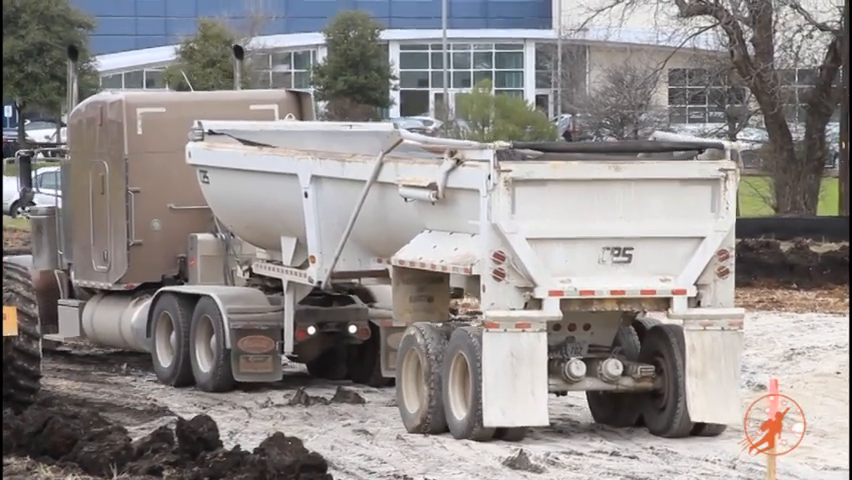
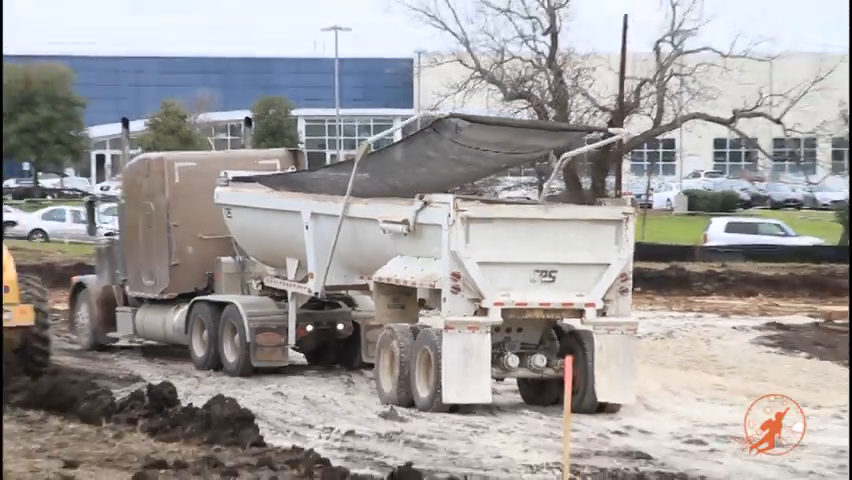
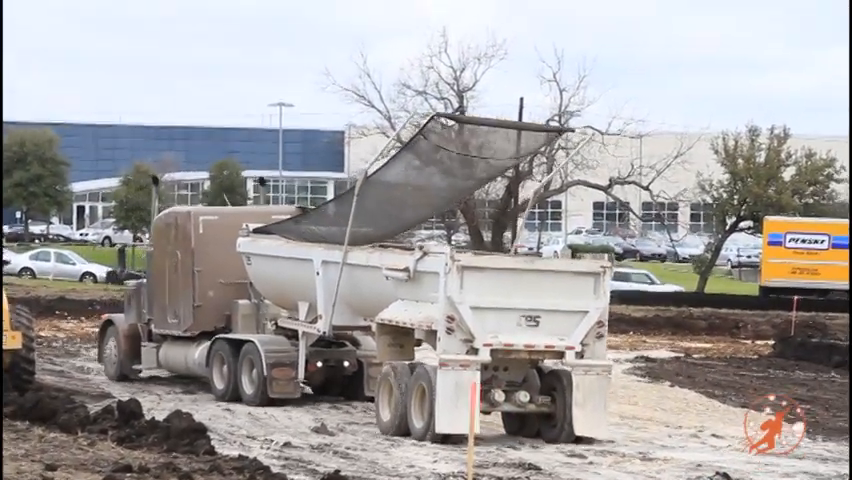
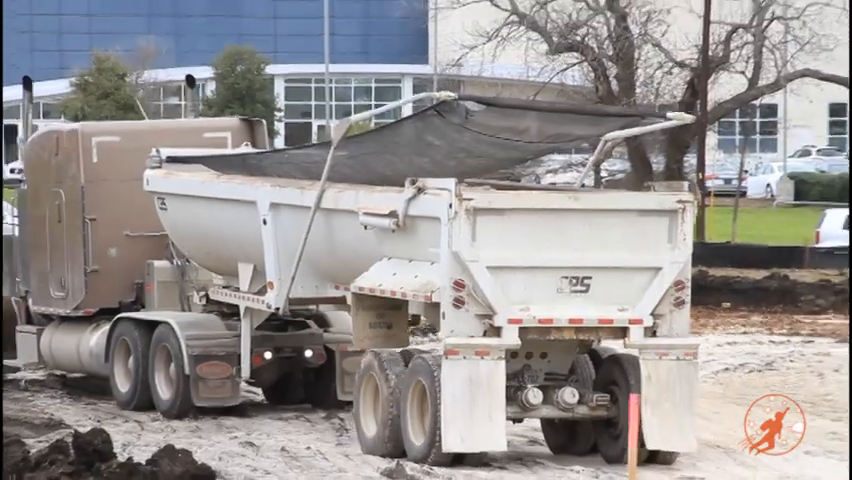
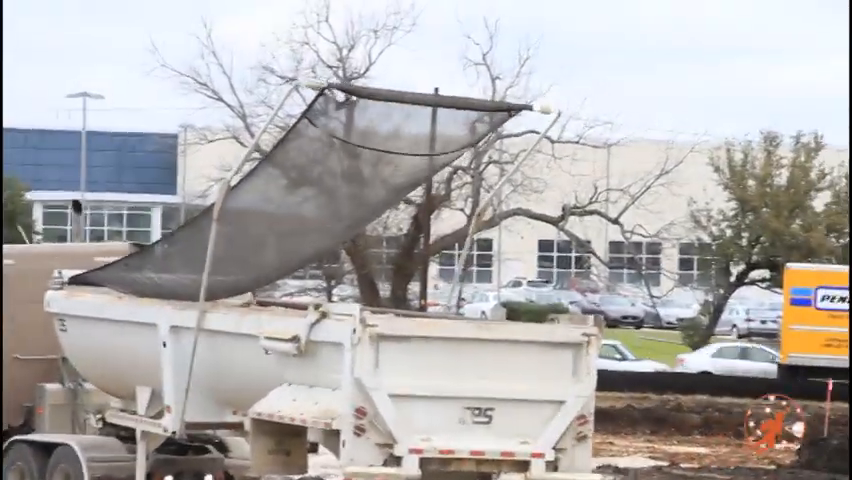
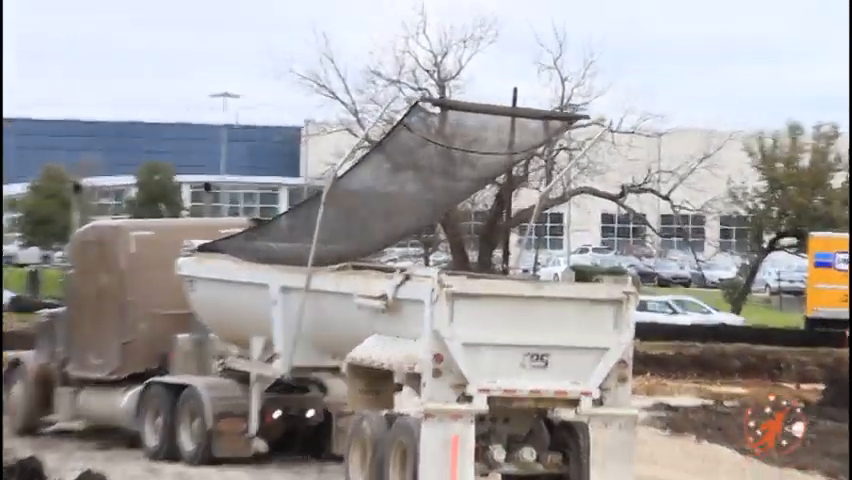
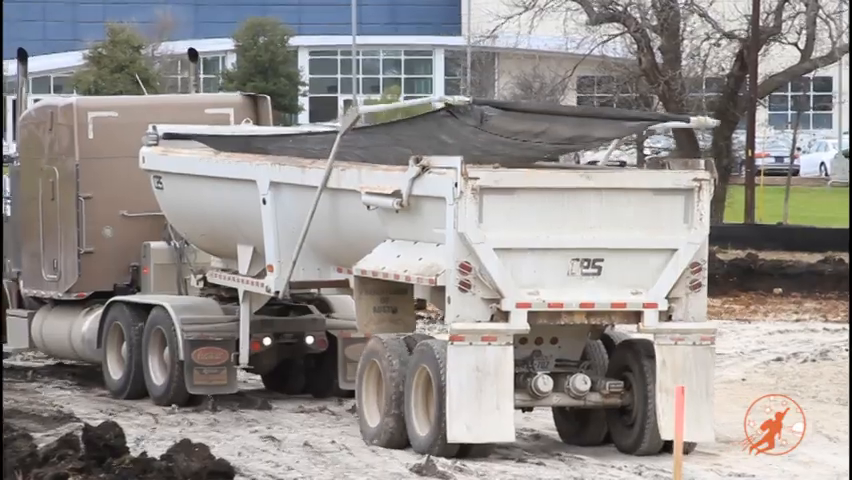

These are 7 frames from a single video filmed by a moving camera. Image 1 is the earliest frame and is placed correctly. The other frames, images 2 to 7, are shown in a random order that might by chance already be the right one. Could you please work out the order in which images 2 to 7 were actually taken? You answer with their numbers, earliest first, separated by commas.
7, 4, 2, 3, 6, 5
